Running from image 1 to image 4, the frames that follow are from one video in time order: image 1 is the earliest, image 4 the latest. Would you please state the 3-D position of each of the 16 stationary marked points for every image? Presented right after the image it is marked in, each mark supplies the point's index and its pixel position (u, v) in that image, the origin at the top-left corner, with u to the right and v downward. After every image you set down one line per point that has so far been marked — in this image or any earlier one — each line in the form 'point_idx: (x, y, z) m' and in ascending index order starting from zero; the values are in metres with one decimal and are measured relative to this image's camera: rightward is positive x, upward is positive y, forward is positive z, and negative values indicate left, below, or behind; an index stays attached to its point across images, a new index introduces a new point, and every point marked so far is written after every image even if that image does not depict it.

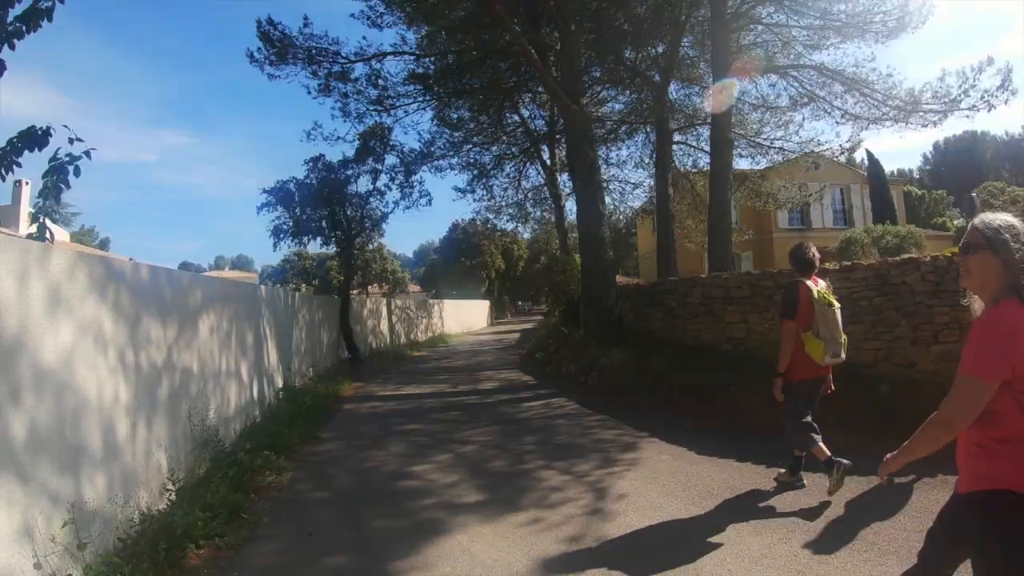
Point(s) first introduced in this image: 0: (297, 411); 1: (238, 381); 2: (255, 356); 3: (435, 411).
0: (-3.1, -1.7, +9.7) m
1: (-3.5, -1.1, +8.7) m
2: (-3.6, -0.9, +9.6) m
3: (-1.1, -1.8, +10.0) m
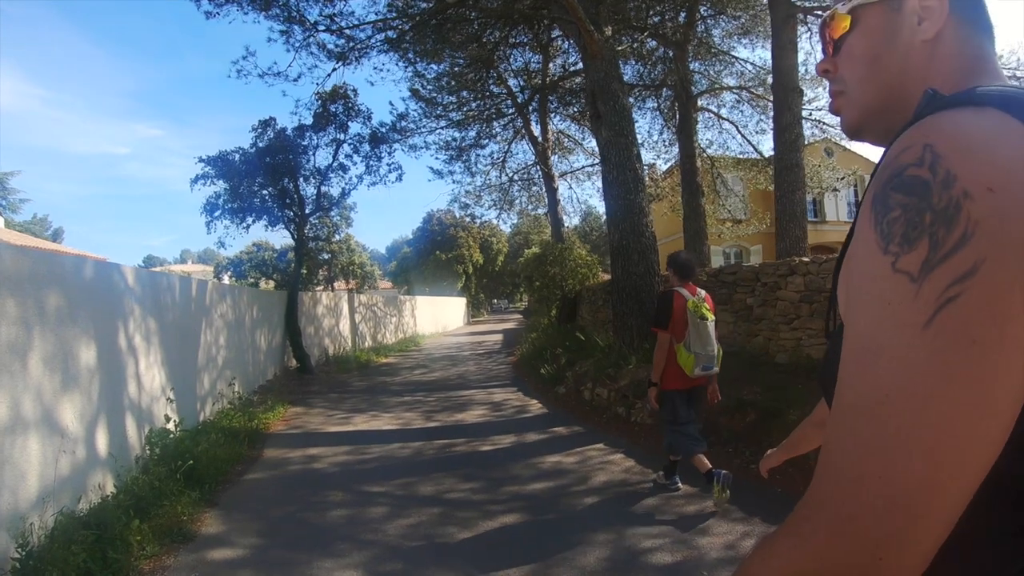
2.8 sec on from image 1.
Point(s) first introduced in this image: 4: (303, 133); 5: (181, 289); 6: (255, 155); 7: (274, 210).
0: (-2.9, -1.6, +5.9) m
1: (-3.3, -1.0, +4.9) m
2: (-3.4, -0.7, +5.8) m
3: (-0.9, -1.7, +6.3) m
4: (-5.3, +3.9, +17.5) m
5: (-3.8, 0.0, +8.0) m
6: (-6.0, +3.0, +16.0) m
7: (-5.7, +1.9, +16.5) m
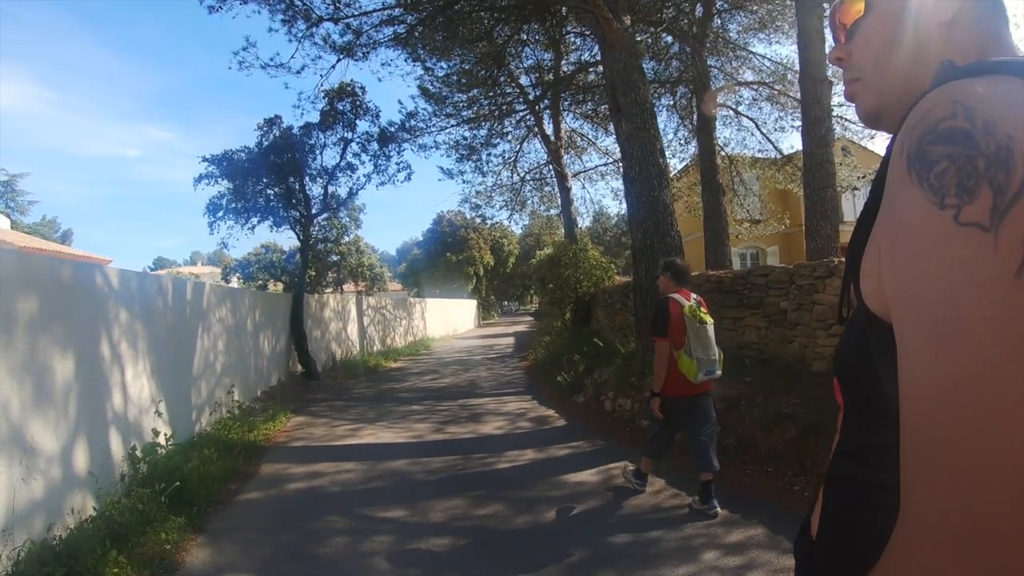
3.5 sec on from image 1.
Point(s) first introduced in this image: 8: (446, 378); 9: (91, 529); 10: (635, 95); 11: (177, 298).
0: (-2.7, -1.6, +5.4) m
1: (-3.2, -1.0, +4.4) m
2: (-3.3, -0.8, +5.3) m
3: (-0.8, -1.7, +5.8) m
4: (-5.0, +3.9, +17.0) m
5: (-3.7, -0.1, +7.5) m
6: (-5.7, +3.0, +15.5) m
7: (-5.4, +1.8, +16.1) m
8: (-1.3, -1.8, +13.9) m
9: (-2.8, -1.6, +4.6) m
10: (+1.6, +2.5, +9.2) m
11: (-3.7, -0.1, +7.6) m
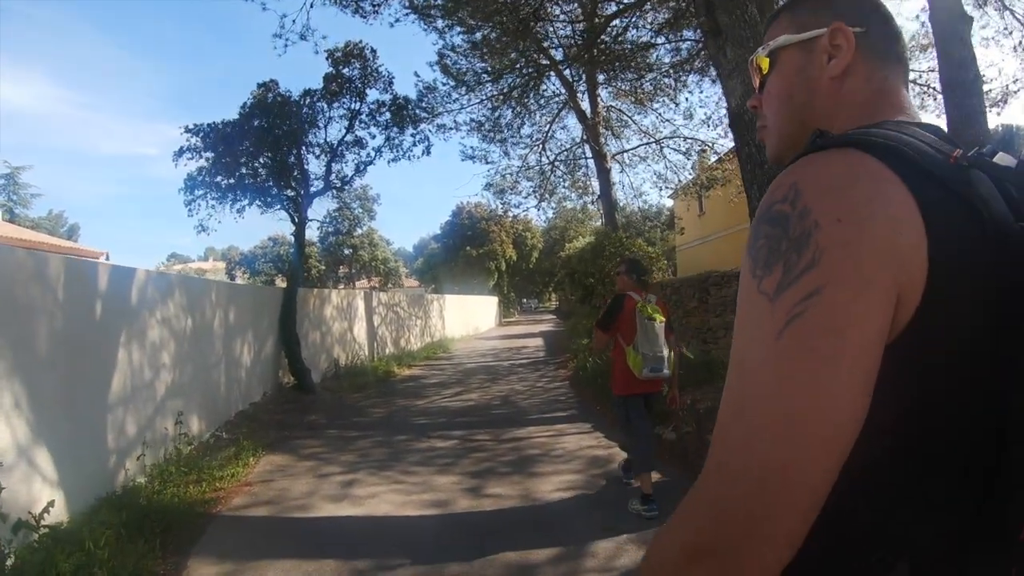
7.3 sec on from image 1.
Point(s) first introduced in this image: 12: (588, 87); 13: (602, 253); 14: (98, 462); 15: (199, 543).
0: (-2.3, -1.5, +2.8) m
1: (-2.7, -0.9, +1.8) m
2: (-2.8, -0.7, +2.7) m
3: (-0.3, -1.6, +3.1) m
4: (-4.2, +4.0, +14.5) m
5: (-3.1, 0.0, +5.0) m
6: (-5.0, +3.1, +13.0) m
7: (-4.7, +1.9, +13.5) m
8: (-0.6, -1.7, +11.3) m
9: (-2.3, -1.5, +2.0) m
10: (+2.2, +2.6, +6.5) m
11: (-3.1, 0.0, +5.0) m
12: (+2.2, +5.8, +20.1) m
13: (+2.1, +0.8, +16.1) m
14: (-3.0, -1.3, +5.1) m
15: (-2.0, -1.6, +4.4) m
